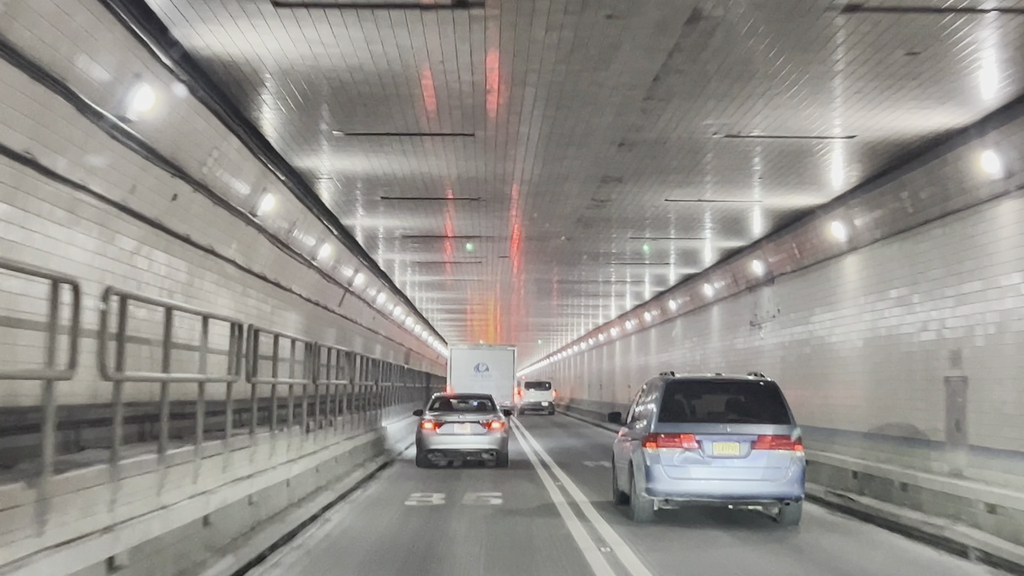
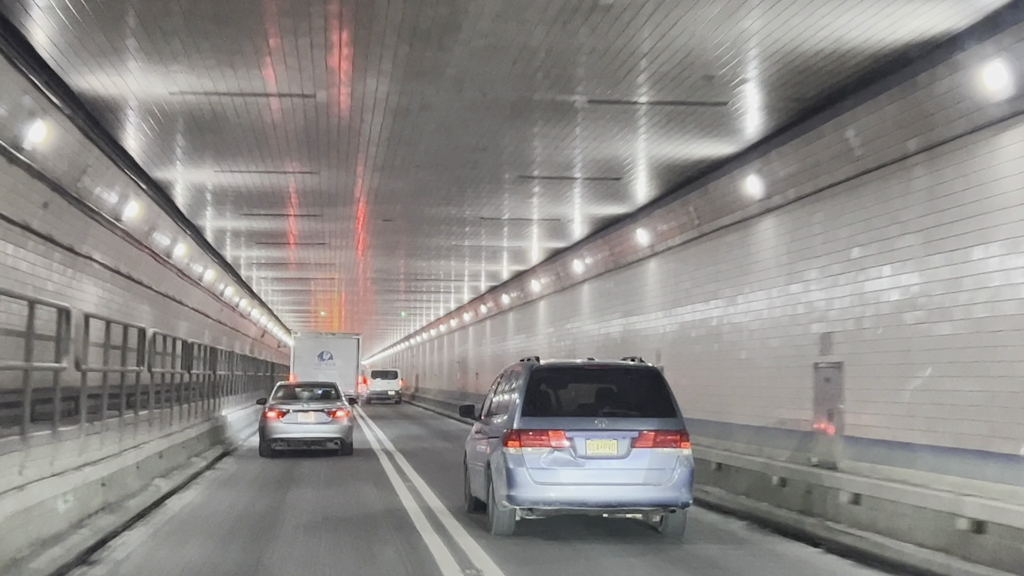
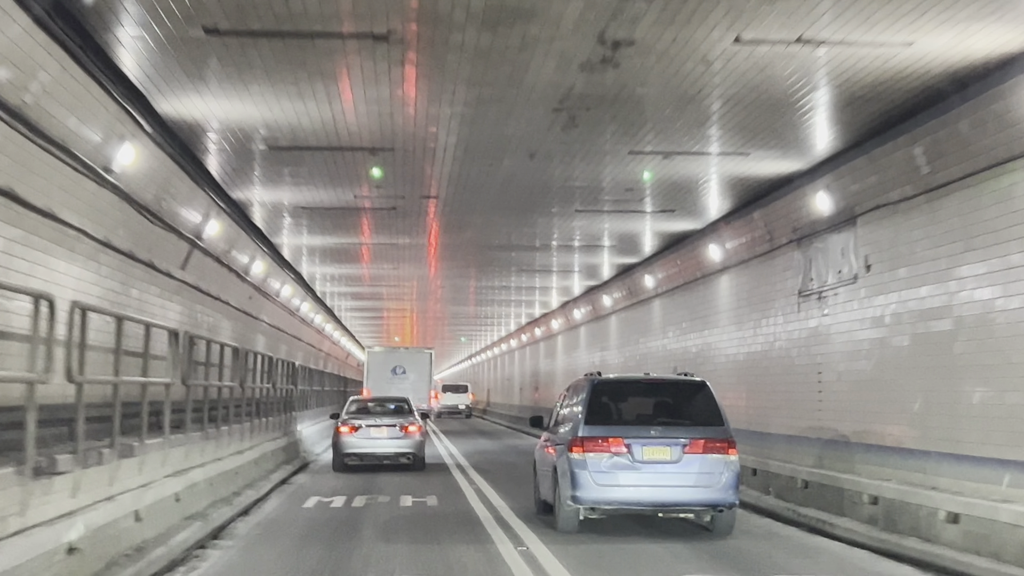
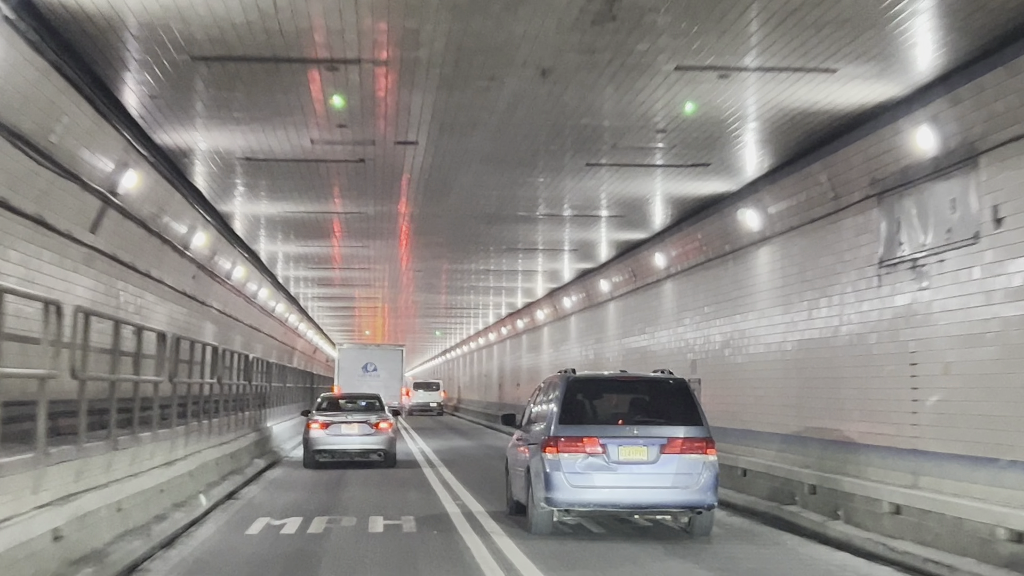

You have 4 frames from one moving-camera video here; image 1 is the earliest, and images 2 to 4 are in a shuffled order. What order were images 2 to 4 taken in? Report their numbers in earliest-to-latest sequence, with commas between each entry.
3, 4, 2
